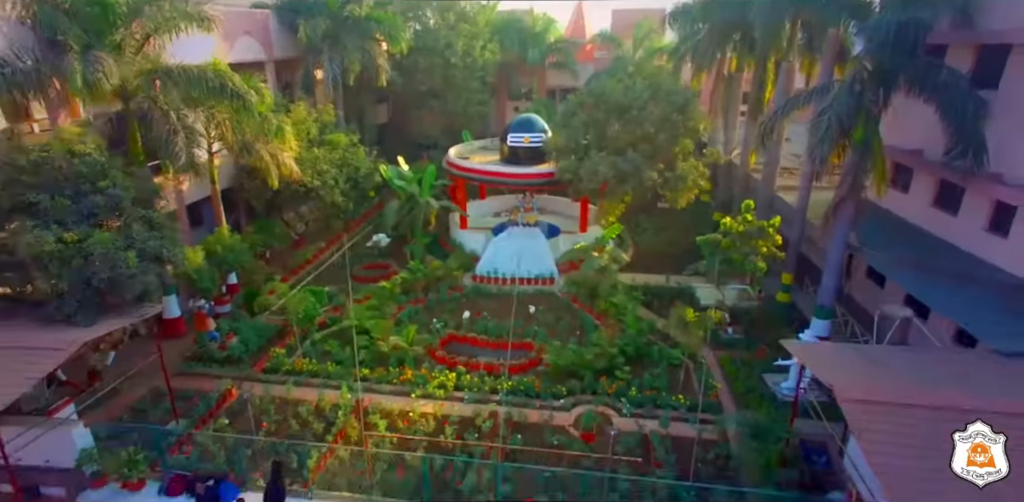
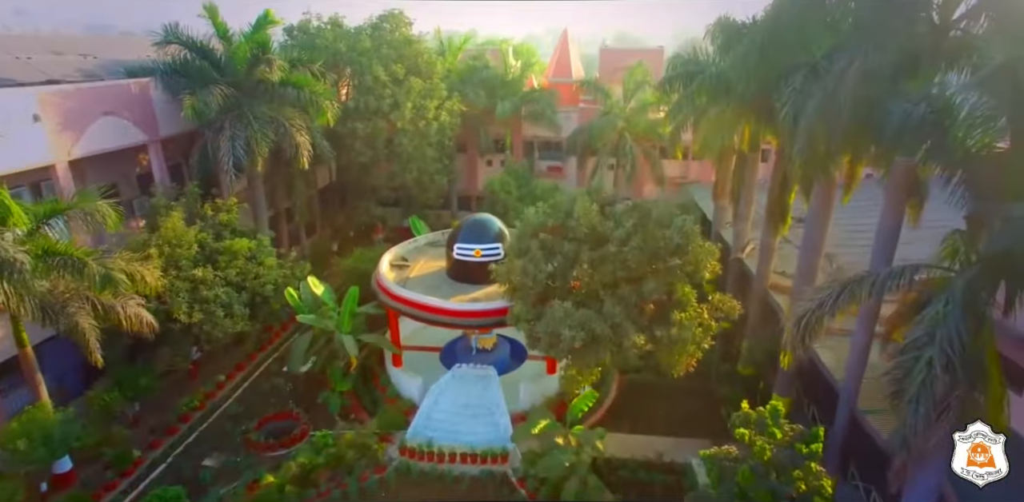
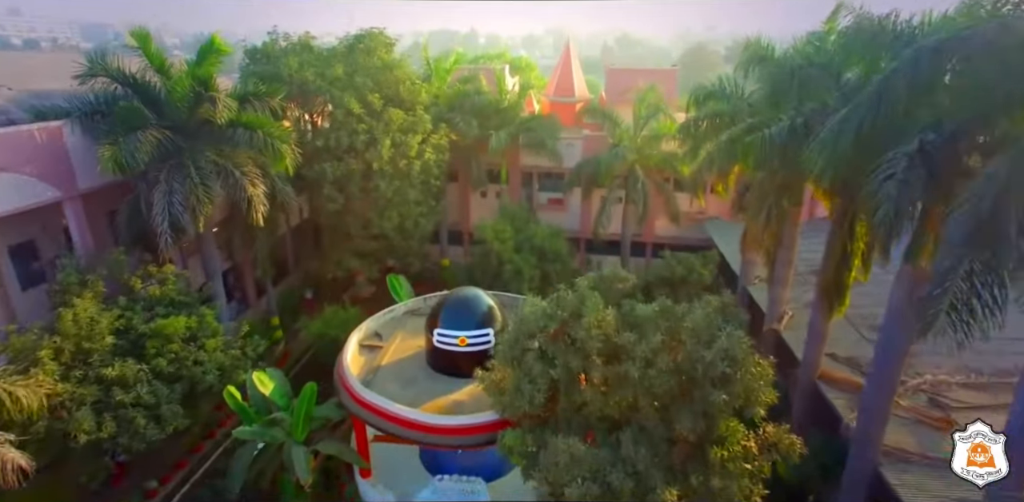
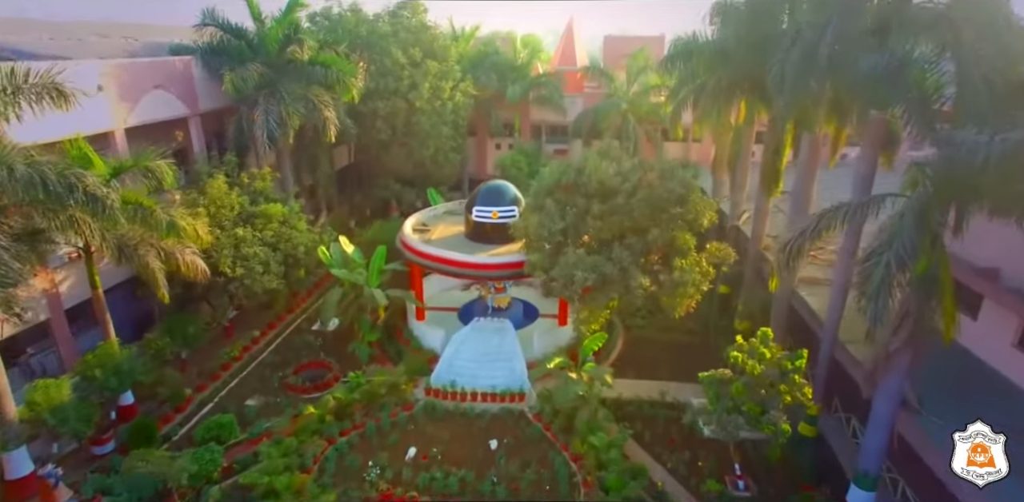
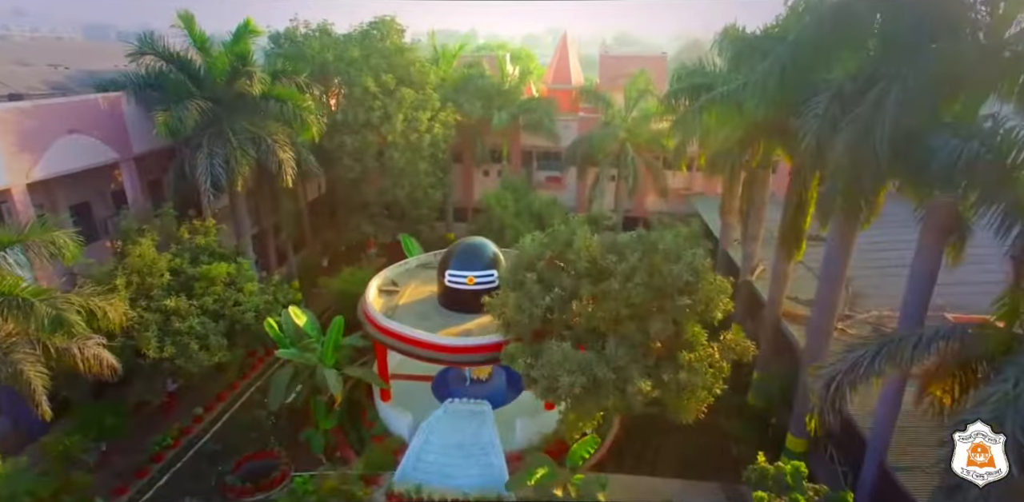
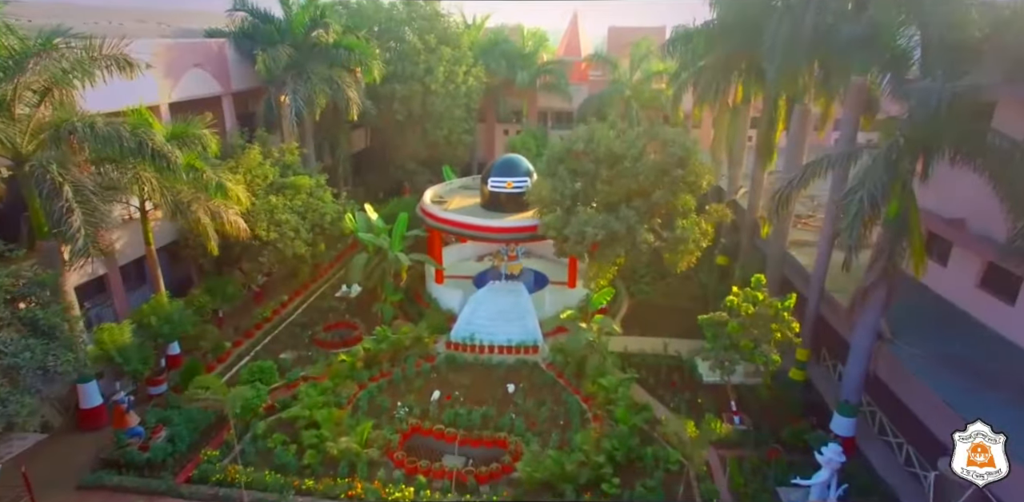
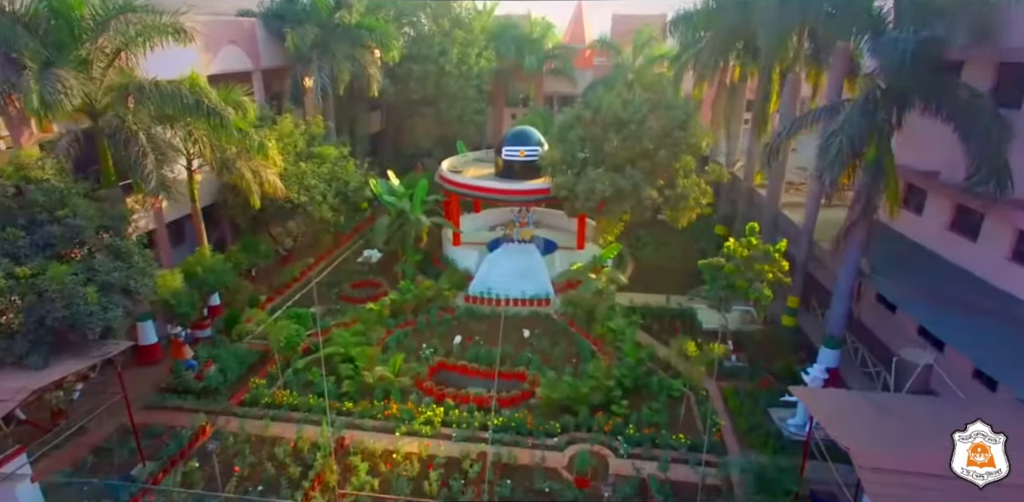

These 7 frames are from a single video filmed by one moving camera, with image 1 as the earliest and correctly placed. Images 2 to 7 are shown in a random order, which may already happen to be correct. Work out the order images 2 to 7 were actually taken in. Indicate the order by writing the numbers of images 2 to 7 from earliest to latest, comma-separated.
7, 6, 4, 2, 5, 3
